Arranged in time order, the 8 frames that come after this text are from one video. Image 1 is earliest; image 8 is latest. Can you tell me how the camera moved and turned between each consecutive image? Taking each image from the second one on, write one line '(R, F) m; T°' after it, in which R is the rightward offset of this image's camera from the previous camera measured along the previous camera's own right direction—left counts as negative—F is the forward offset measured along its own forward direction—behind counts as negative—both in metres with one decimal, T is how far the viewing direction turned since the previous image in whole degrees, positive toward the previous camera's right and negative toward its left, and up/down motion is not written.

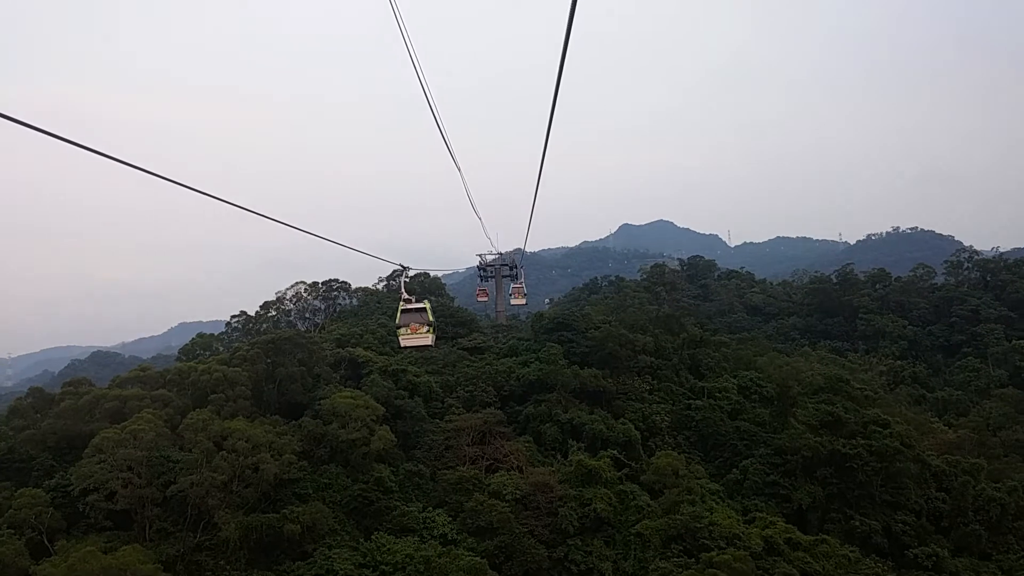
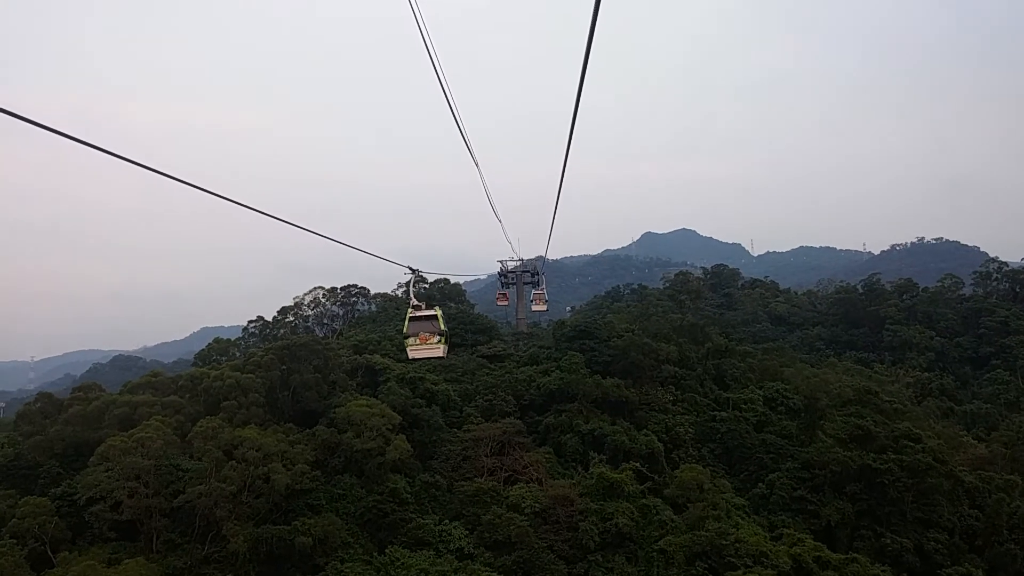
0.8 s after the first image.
(0.0, +0.4) m; -2°
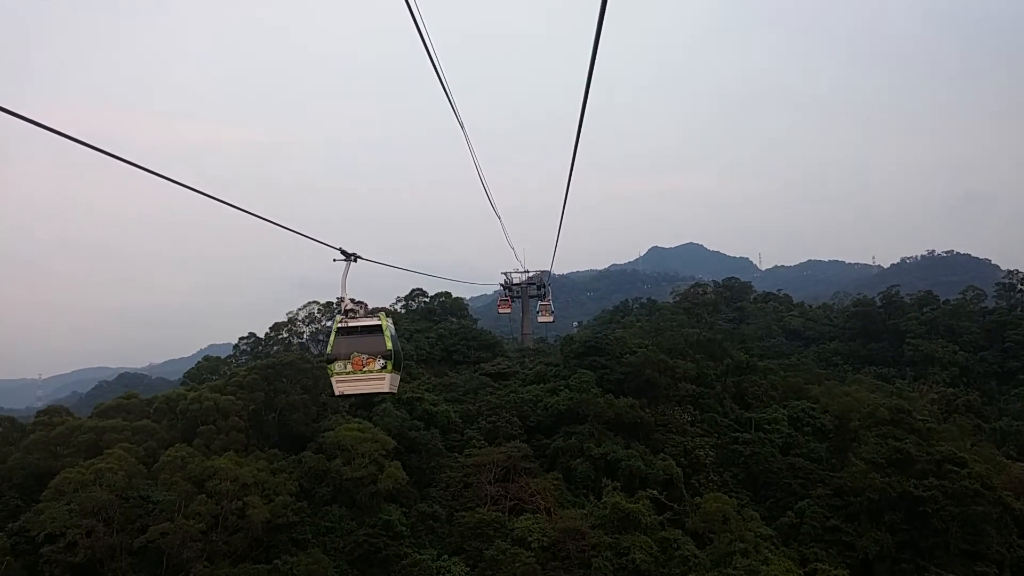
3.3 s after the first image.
(+0.1, +1.4) m; -1°
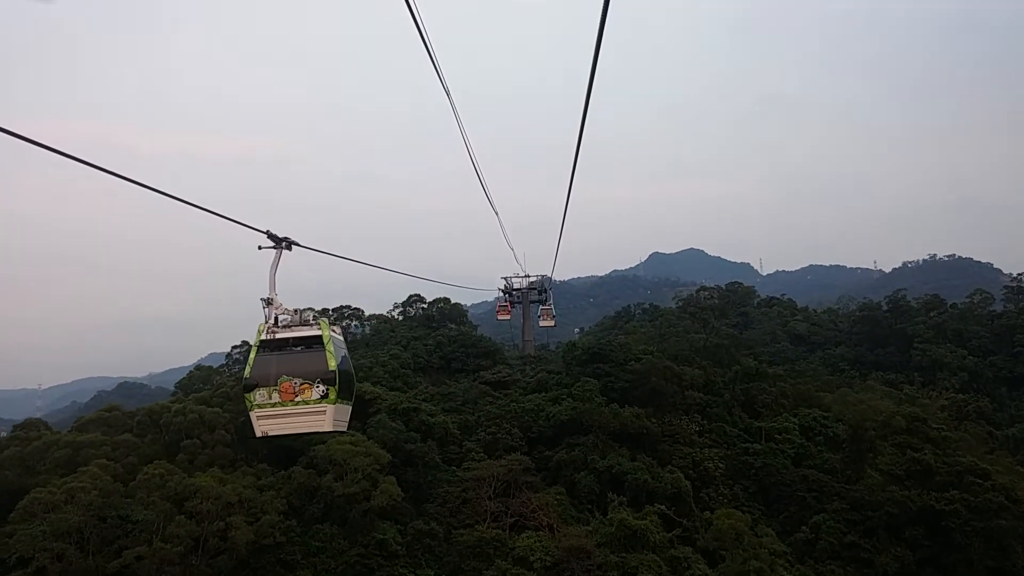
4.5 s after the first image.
(0.0, +0.7) m; 0°
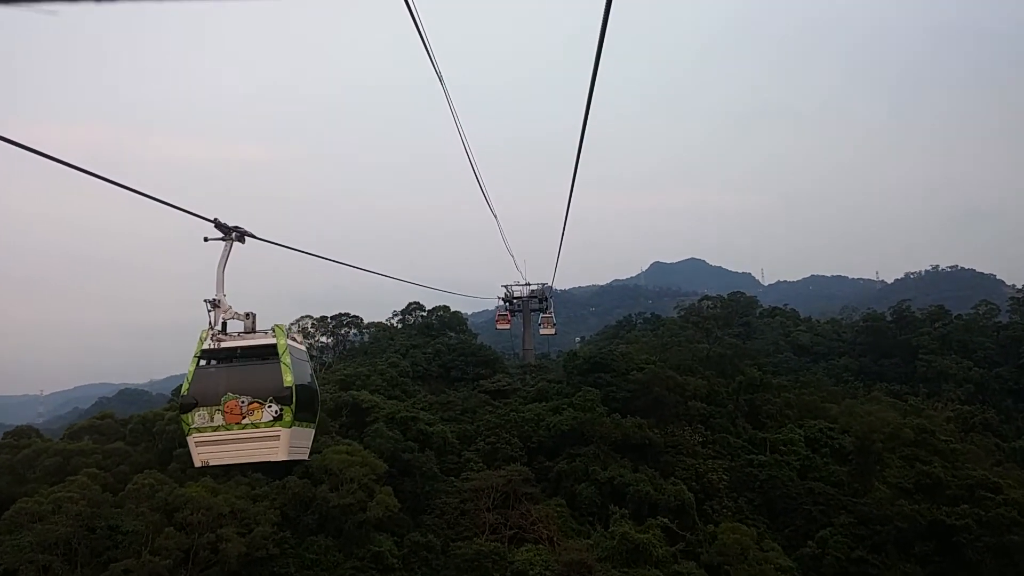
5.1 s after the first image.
(0.0, +0.3) m; 0°
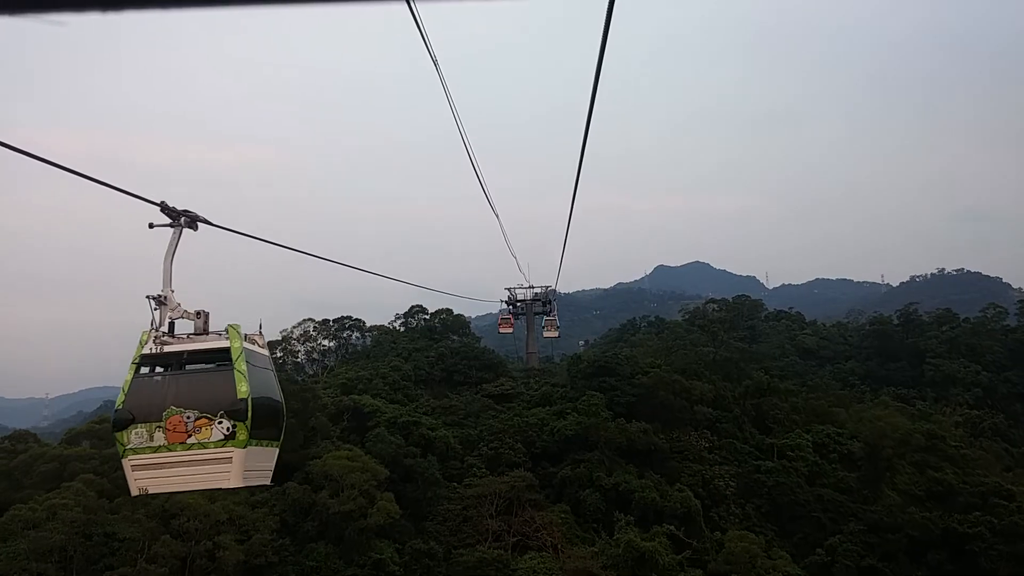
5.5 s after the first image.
(0.0, +0.2) m; 0°
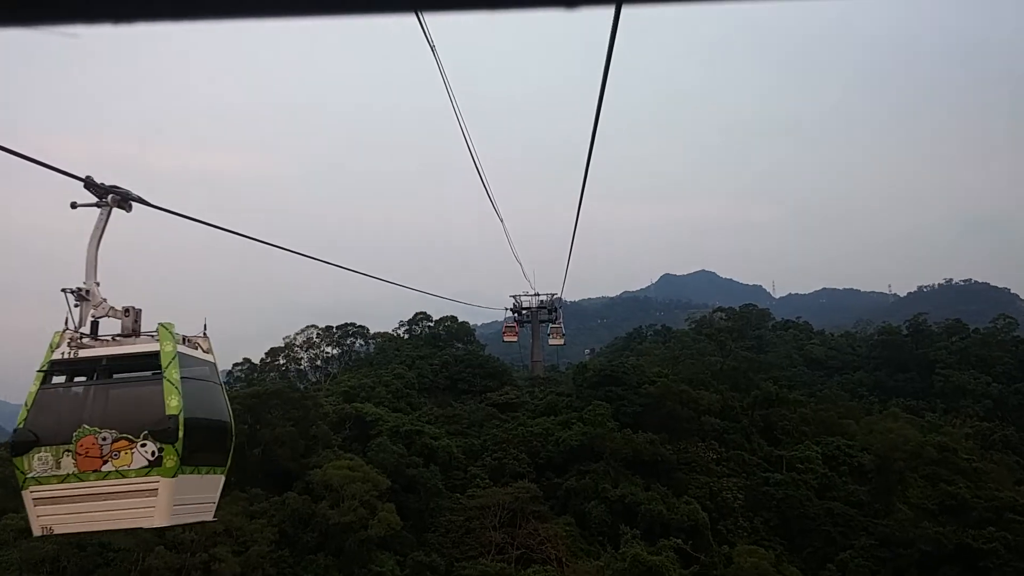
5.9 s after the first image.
(0.0, +0.2) m; 0°
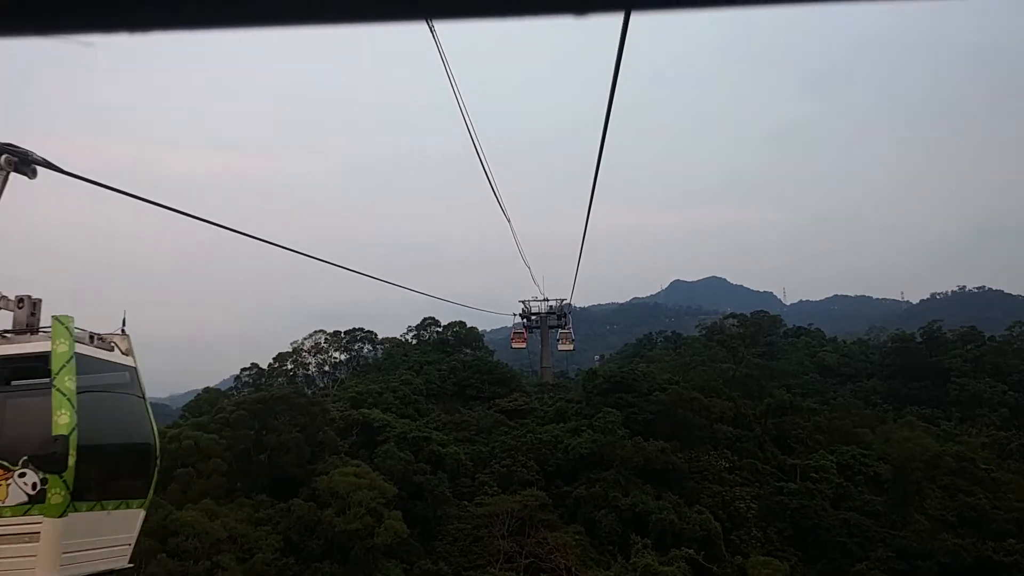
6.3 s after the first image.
(0.0, +0.2) m; -1°
